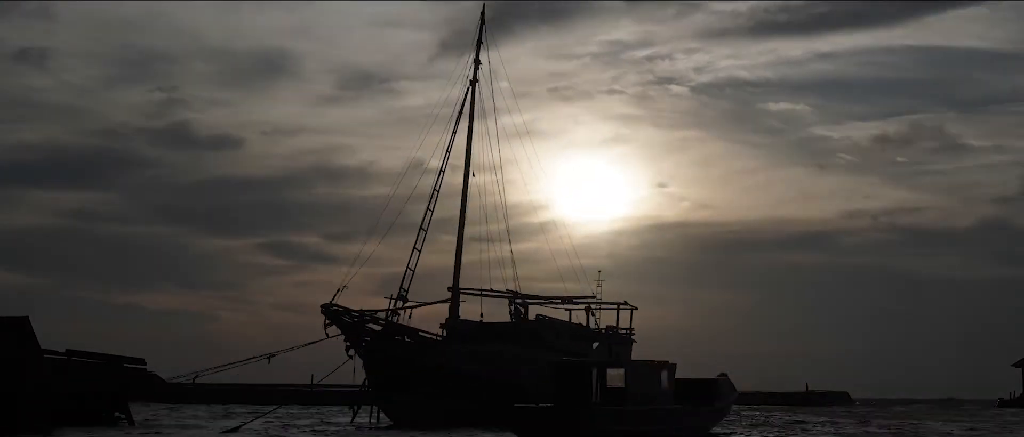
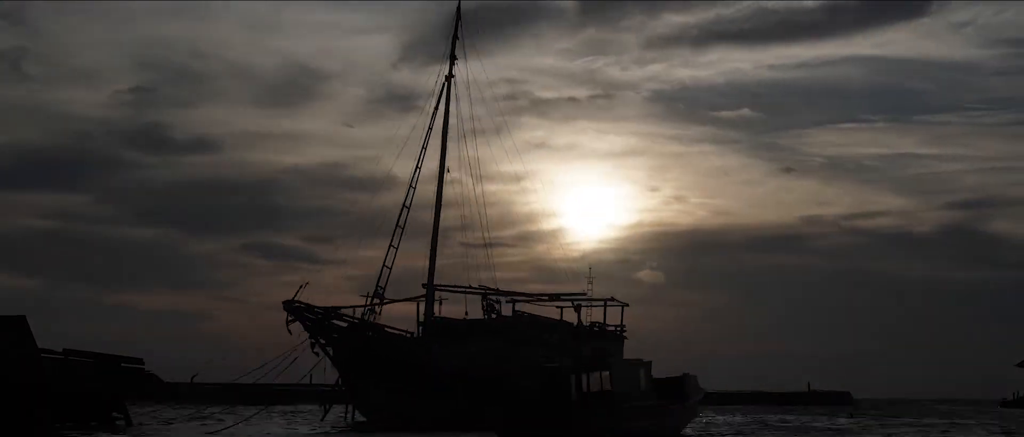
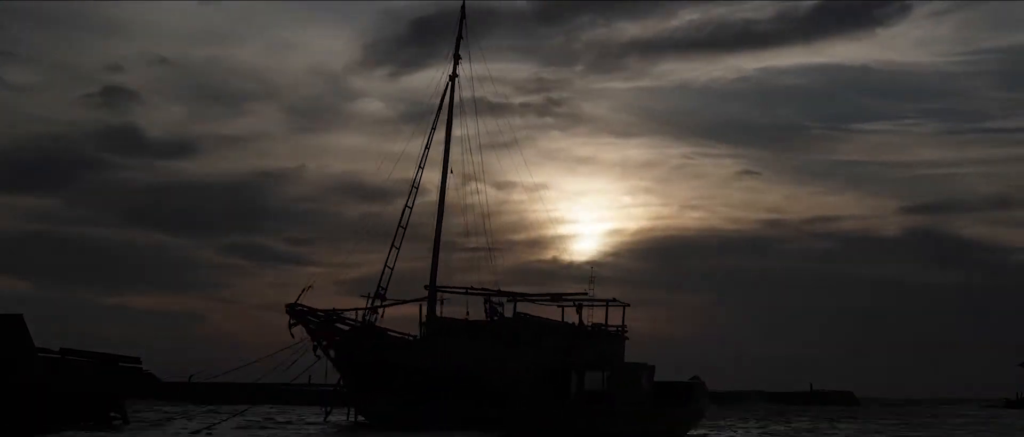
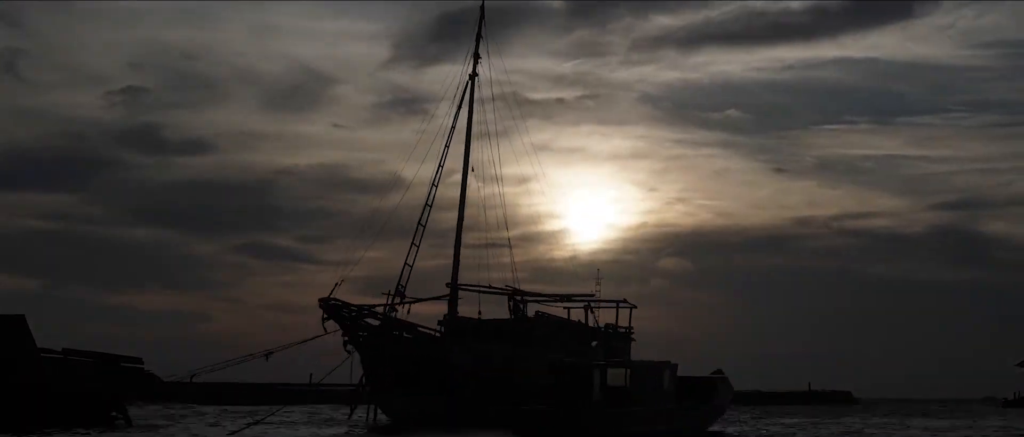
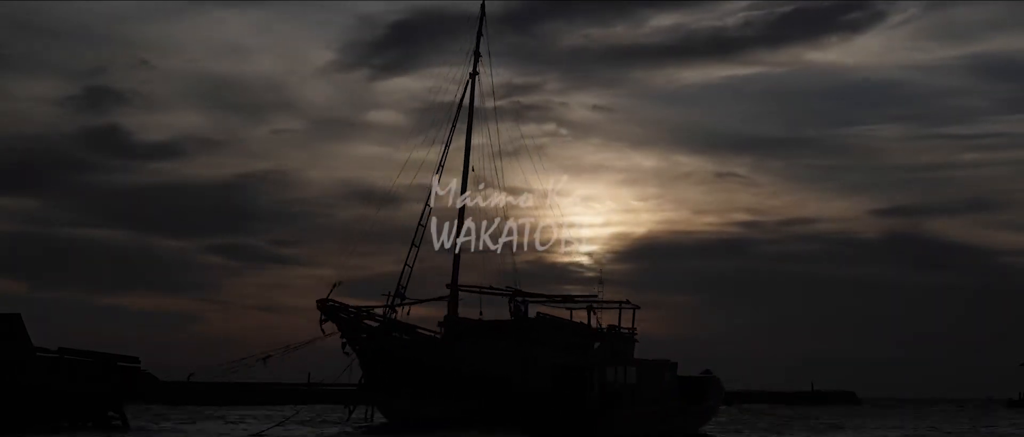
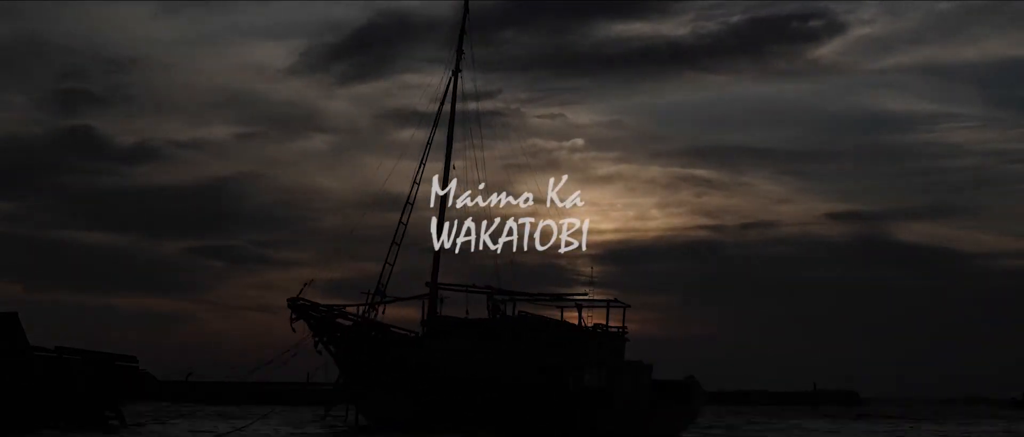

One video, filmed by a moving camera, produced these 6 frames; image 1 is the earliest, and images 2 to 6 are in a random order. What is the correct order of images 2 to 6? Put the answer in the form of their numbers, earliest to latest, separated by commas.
2, 4, 3, 5, 6
